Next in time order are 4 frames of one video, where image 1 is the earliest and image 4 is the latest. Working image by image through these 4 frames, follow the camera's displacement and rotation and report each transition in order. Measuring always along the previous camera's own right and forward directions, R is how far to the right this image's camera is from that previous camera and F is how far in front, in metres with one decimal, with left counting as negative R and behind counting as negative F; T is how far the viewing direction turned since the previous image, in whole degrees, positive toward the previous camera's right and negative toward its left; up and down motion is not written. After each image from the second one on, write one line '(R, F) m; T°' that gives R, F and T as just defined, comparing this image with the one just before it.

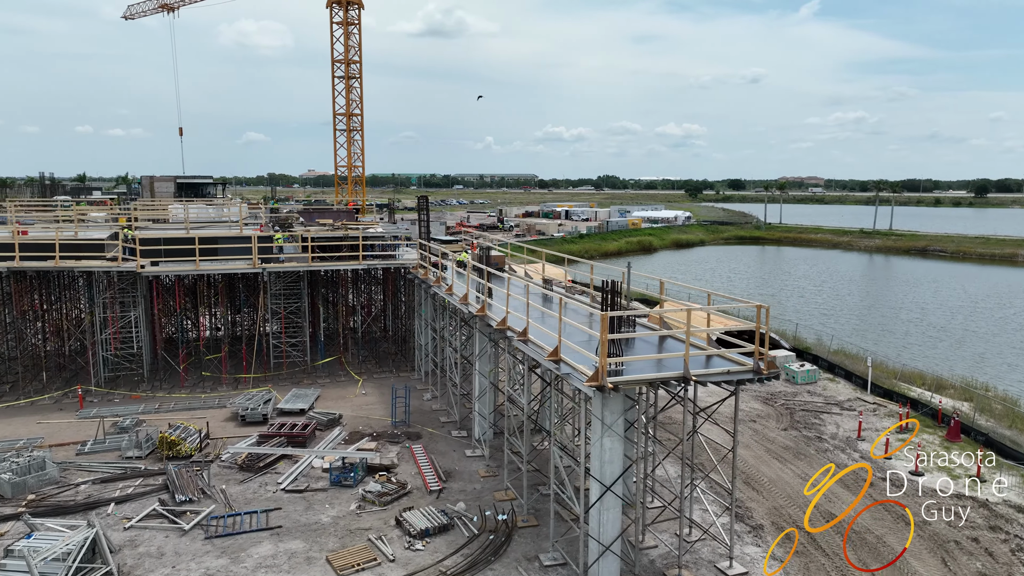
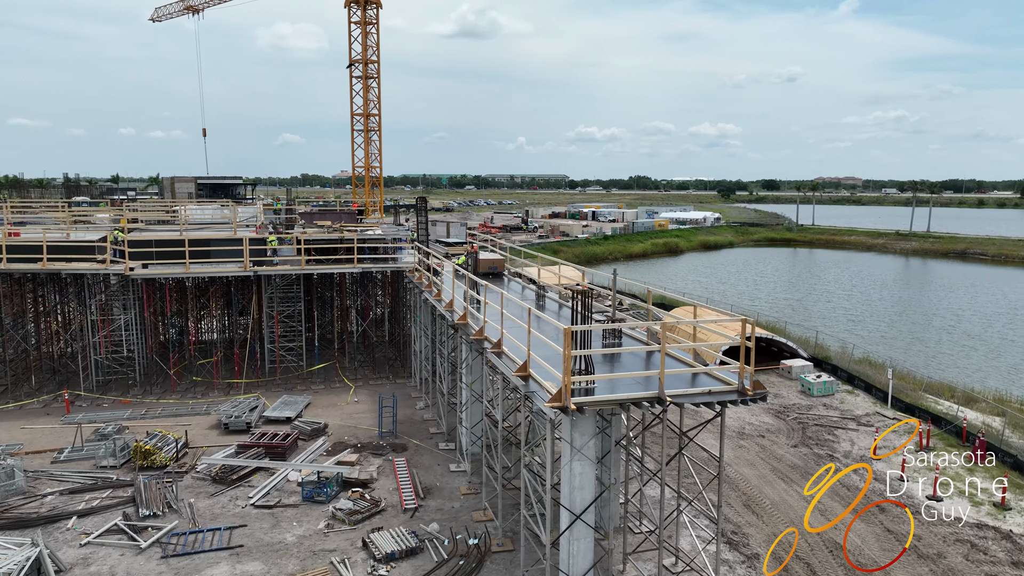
(+1.1, +1.0) m; -3°
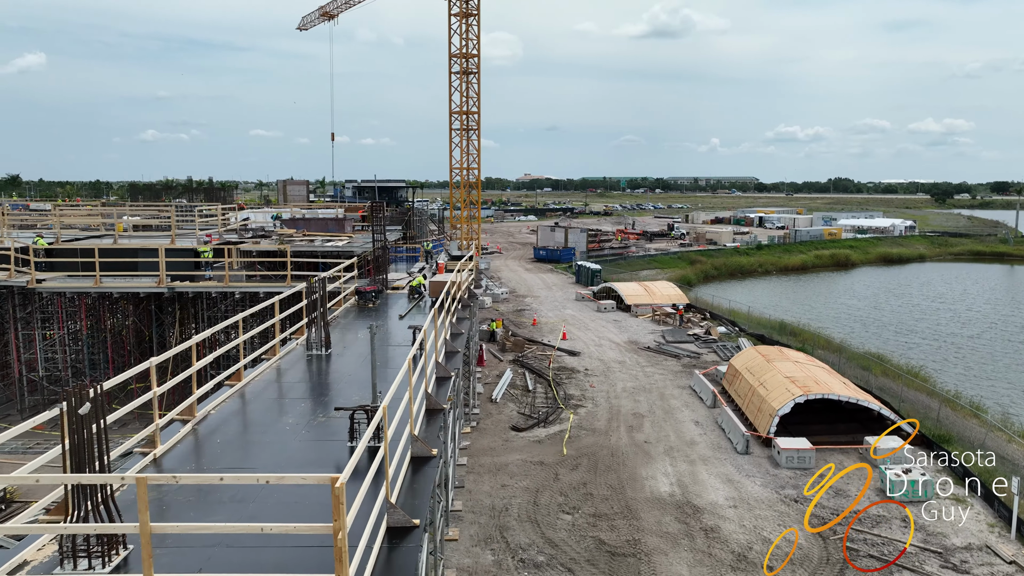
(+6.1, +6.6) m; -15°
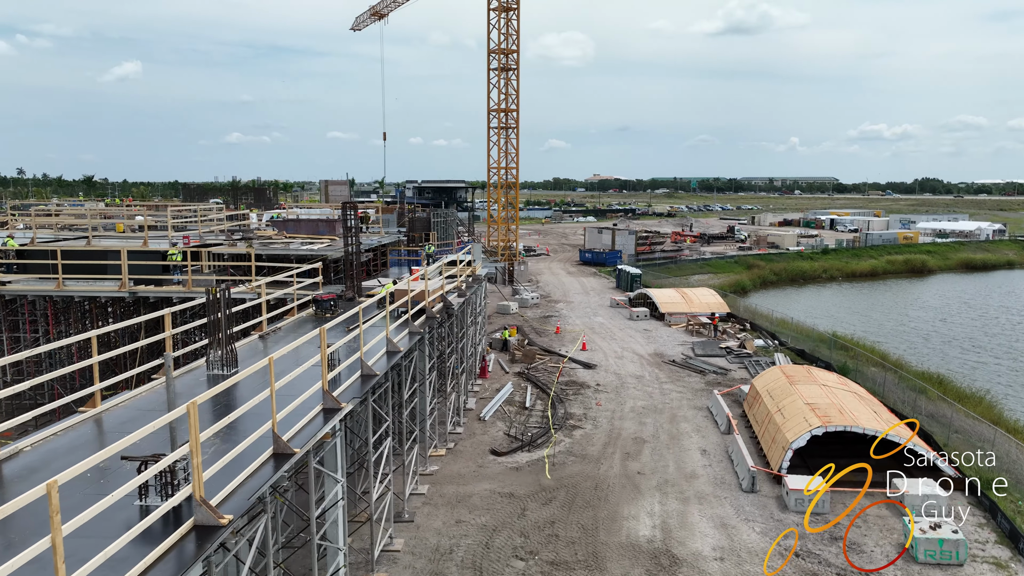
(+2.4, +2.1) m; -6°
